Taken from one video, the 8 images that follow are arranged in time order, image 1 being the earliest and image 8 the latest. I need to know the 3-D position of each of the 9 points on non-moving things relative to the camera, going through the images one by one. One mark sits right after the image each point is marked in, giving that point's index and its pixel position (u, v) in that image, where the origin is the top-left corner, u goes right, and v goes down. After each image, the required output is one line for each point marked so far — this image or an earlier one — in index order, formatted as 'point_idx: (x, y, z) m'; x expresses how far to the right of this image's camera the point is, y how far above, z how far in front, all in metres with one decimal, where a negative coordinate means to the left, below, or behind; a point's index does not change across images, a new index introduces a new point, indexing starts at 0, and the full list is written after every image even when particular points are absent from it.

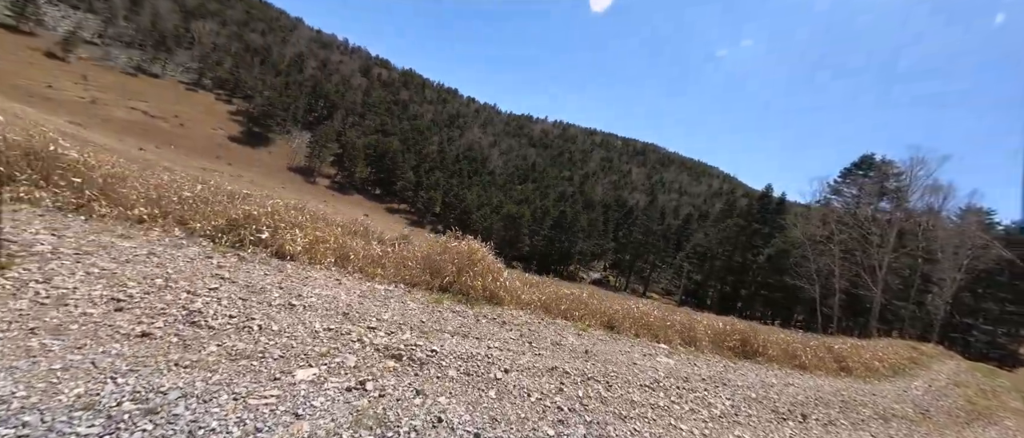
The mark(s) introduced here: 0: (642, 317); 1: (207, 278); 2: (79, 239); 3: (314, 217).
0: (+2.6, -2.0, +7.3) m
1: (-3.5, -0.7, +4.2) m
2: (-5.0, -0.2, +4.2) m
3: (-4.0, 0.0, +7.2) m
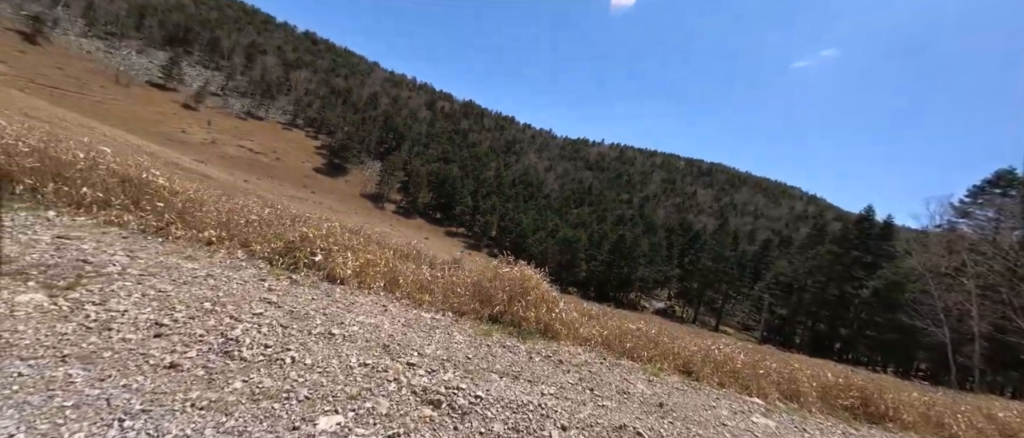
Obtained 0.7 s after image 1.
0: (+3.6, -2.5, +6.2) m
1: (-2.9, -0.9, +4.1) m
2: (-4.4, -0.5, +4.3) m
3: (-2.9, -0.4, +7.2) m
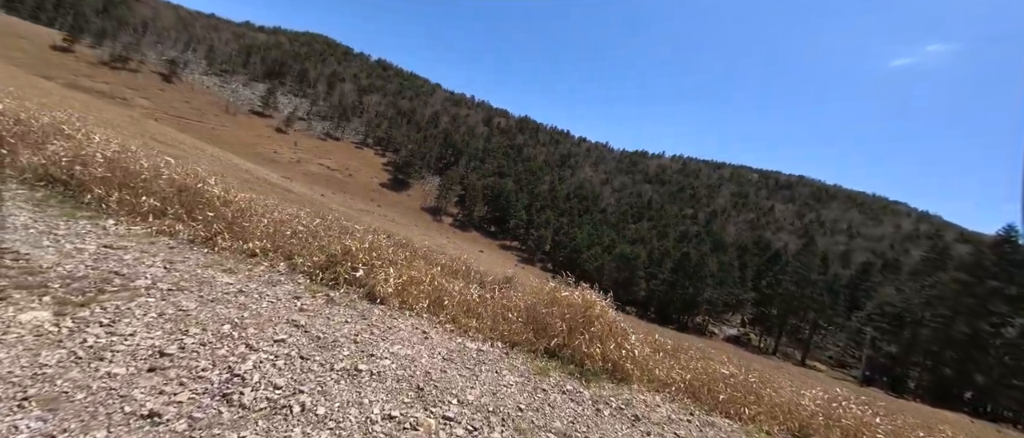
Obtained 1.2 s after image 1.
0: (+4.5, -2.7, +4.6) m
1: (-2.3, -1.1, +3.6) m
2: (-3.7, -0.6, +4.1) m
3: (-1.8, -0.7, +6.7) m
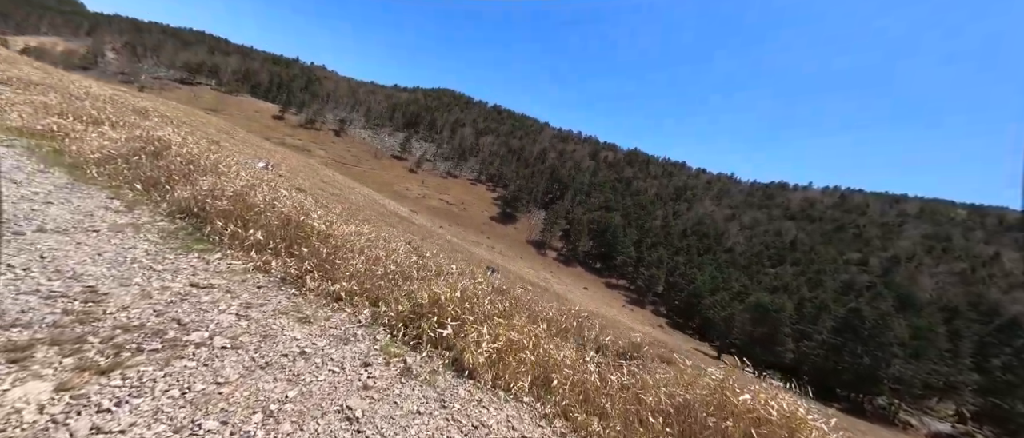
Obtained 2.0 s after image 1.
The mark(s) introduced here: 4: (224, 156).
0: (+5.4, -3.2, +1.5) m
1: (-1.3, -1.4, +2.6) m
2: (-2.5, -1.0, +3.5) m
3: (+0.1, -1.3, +5.4) m
4: (-9.4, +2.1, +11.8) m
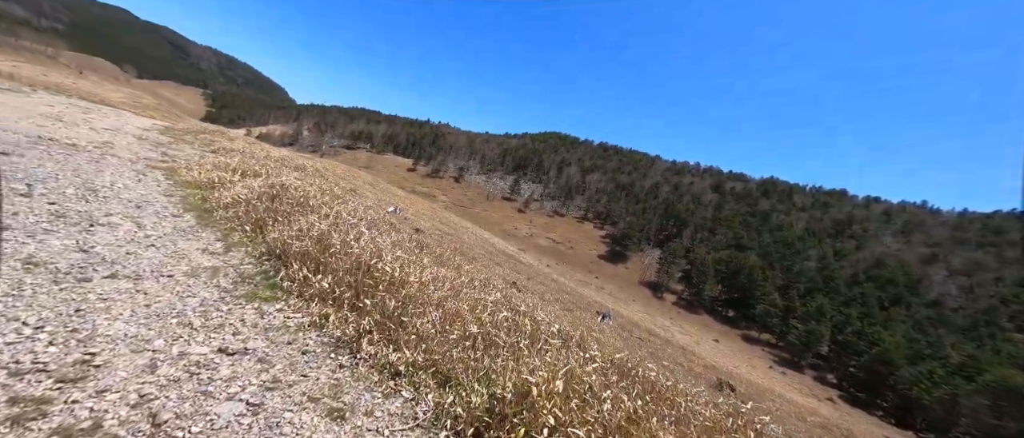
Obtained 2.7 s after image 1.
0: (+5.3, -3.1, -2.0) m
1: (-0.8, -1.6, +1.1) m
2: (-1.7, -1.3, +2.4) m
3: (+1.4, -1.8, +3.5) m
4: (-5.8, +0.7, +12.7) m
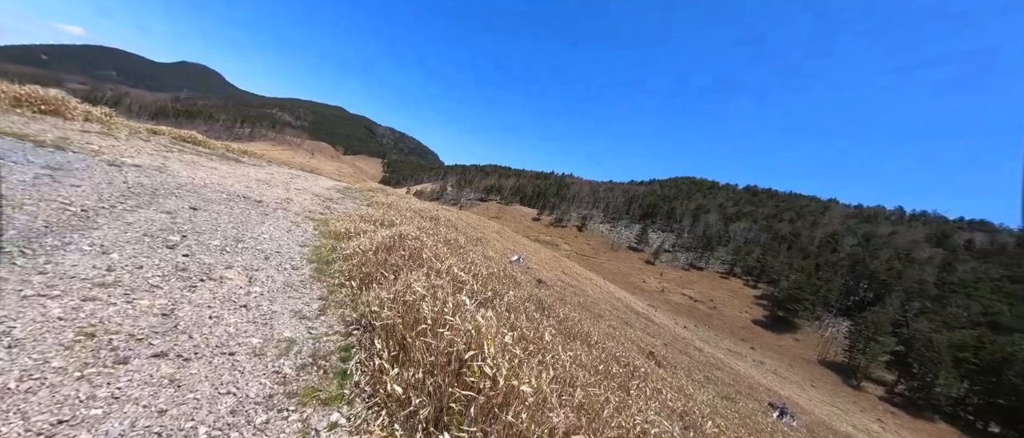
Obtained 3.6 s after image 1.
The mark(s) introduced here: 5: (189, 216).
0: (+4.1, -2.8, -5.8) m
1: (-0.6, -1.7, -0.6) m
2: (-1.0, -1.6, +0.9) m
3: (+2.2, -2.2, +0.8) m
4: (-1.5, -1.0, +12.1) m
5: (-6.3, +0.1, +7.0) m
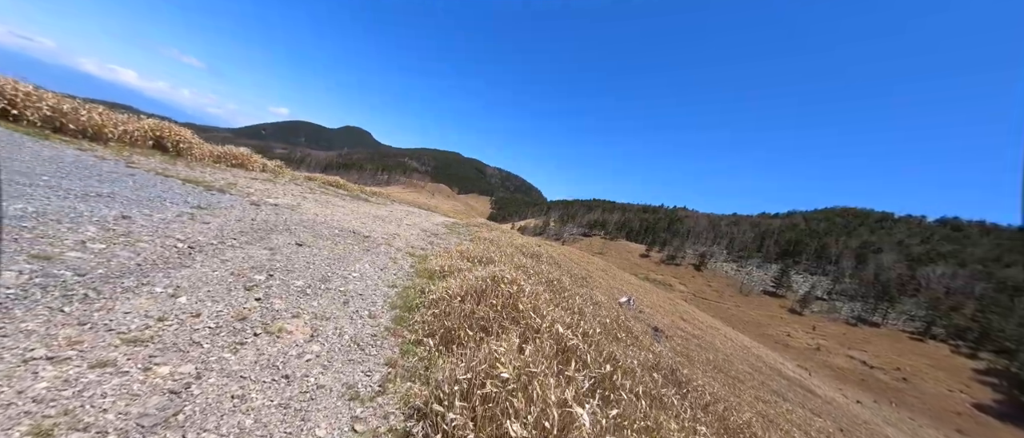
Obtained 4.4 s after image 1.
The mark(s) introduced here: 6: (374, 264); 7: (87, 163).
0: (+2.1, -2.1, -8.5) m
1: (-1.0, -1.6, -2.2) m
2: (-0.9, -1.7, -0.6) m
3: (+2.1, -2.2, -1.6) m
4: (+1.7, -2.1, +10.3) m
5: (-4.2, -0.6, +6.9) m
6: (-3.1, -1.0, +8.2) m
7: (-11.2, +1.5, +9.5) m
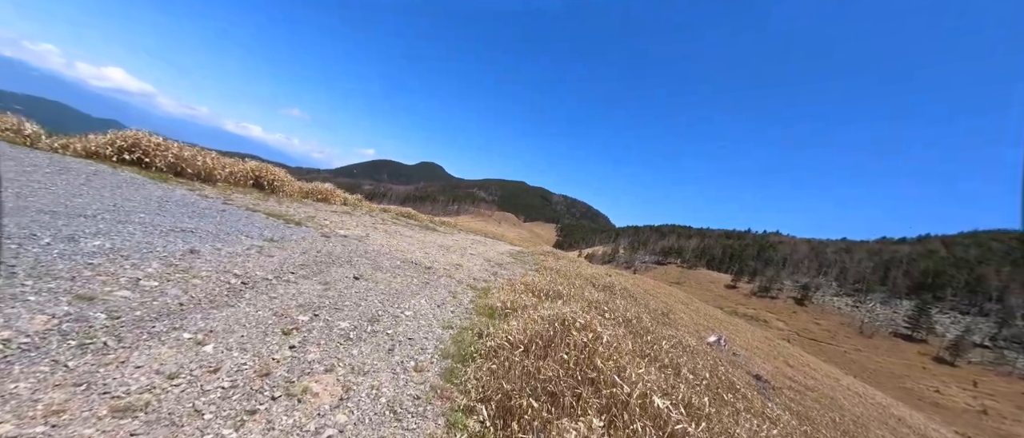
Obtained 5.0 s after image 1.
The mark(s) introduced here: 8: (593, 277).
0: (+0.4, -1.4, -9.8) m
1: (-1.4, -1.5, -3.0) m
2: (-1.1, -1.7, -1.5) m
3: (+1.7, -2.0, -3.1) m
4: (+3.5, -2.8, +8.7) m
5: (-3.0, -1.2, +6.5) m
6: (-1.7, -1.7, +7.5) m
7: (-9.4, +0.5, +10.5) m
8: (+4.3, -3.2, +19.7) m
